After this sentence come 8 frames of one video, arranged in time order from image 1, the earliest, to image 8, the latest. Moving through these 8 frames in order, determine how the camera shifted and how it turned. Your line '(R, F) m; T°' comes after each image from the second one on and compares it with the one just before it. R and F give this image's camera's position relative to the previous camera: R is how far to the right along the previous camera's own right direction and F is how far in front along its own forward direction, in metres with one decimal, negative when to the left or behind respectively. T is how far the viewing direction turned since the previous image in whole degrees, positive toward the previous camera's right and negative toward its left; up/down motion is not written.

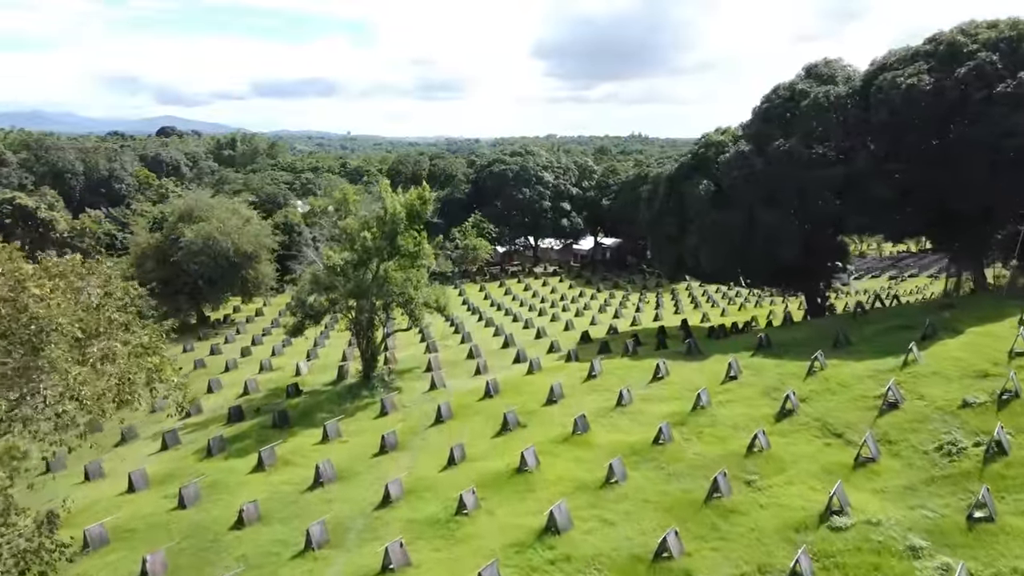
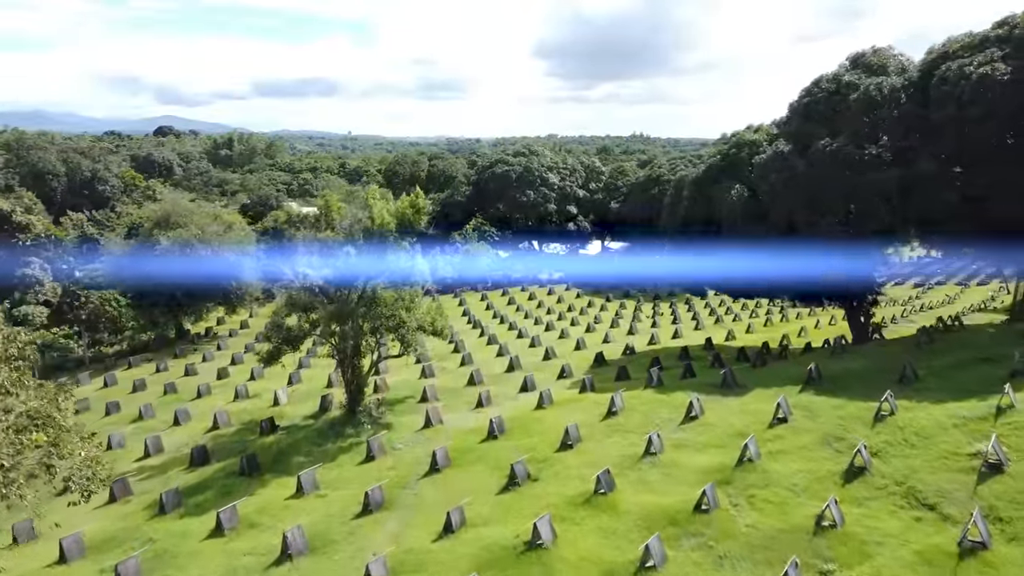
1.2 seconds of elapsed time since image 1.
(-0.2, +3.5) m; 0°
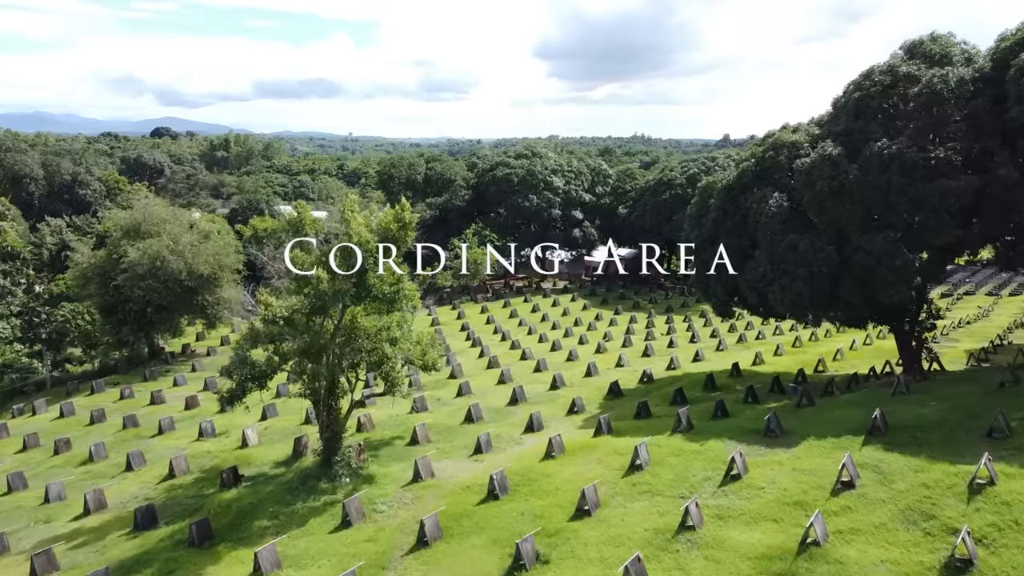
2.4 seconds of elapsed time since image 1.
(-0.1, +3.5) m; 0°
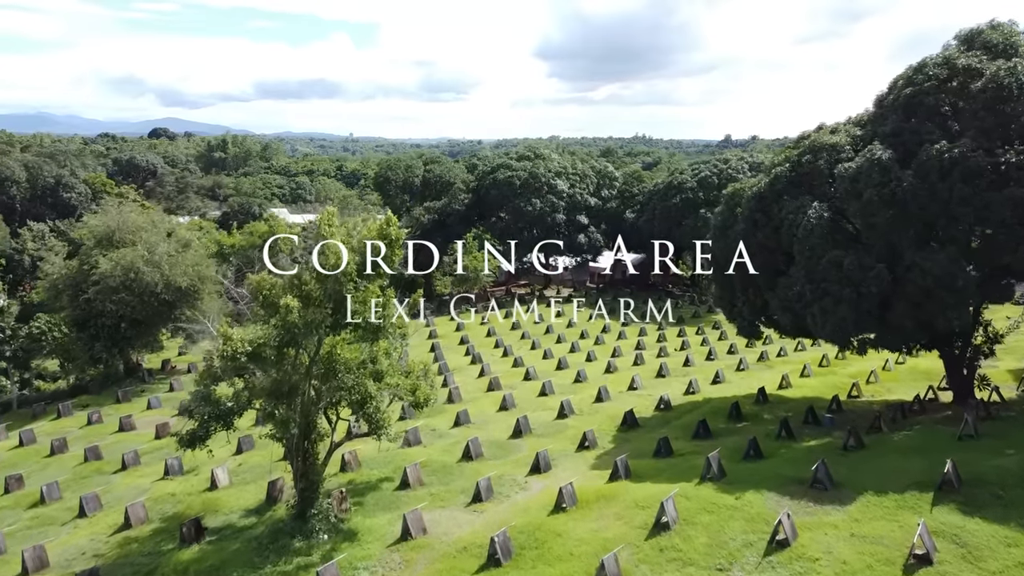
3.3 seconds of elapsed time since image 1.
(-0.1, +2.7) m; 0°
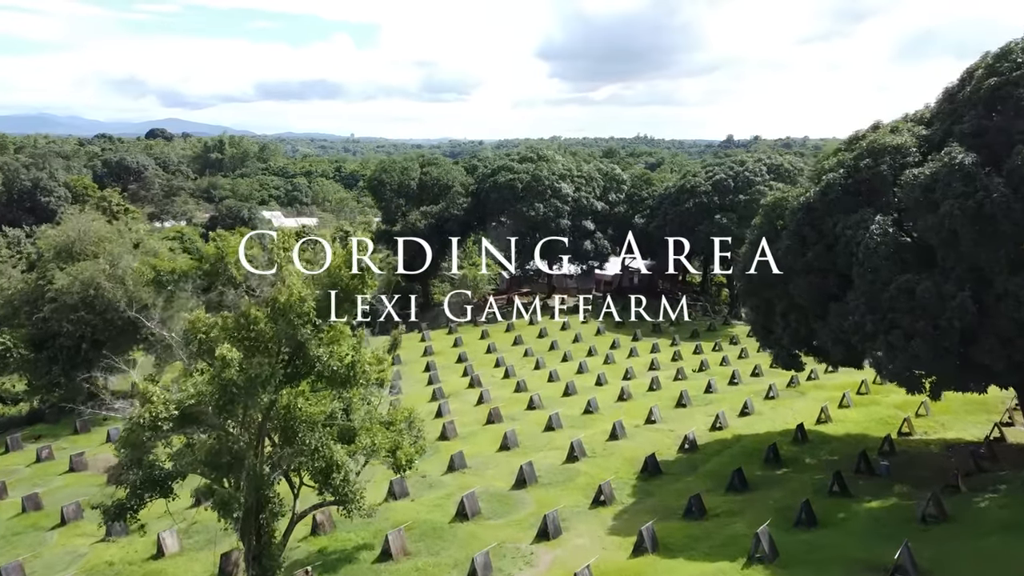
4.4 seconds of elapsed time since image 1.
(0.0, +3.3) m; 0°
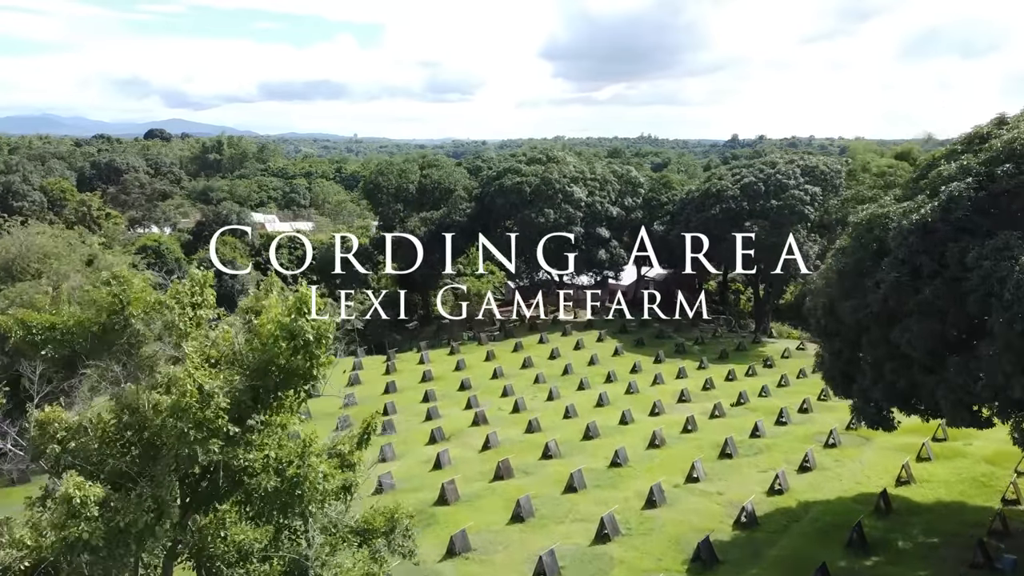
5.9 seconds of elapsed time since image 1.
(-0.2, +4.4) m; 0°
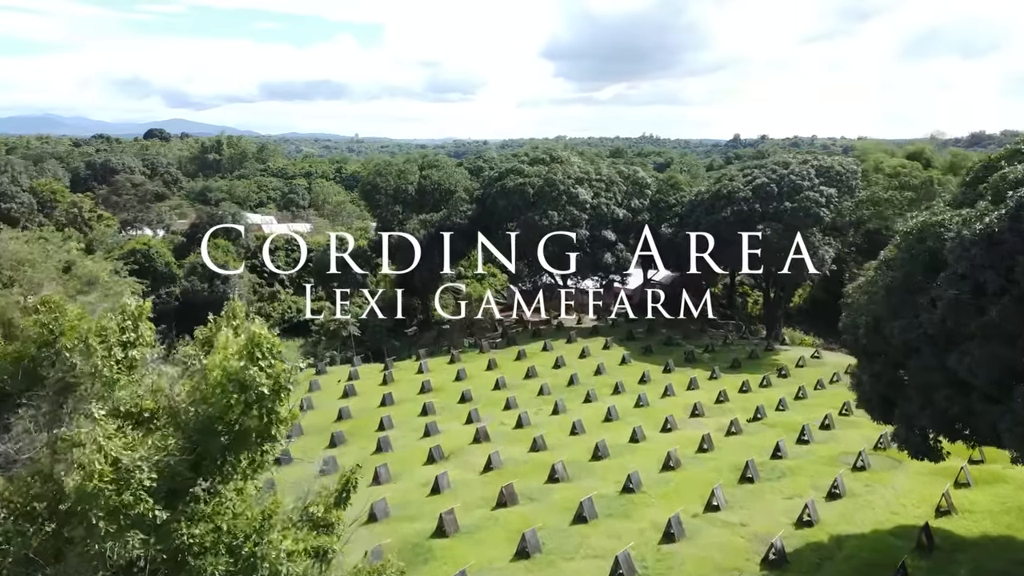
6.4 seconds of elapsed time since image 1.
(-0.1, +1.7) m; 0°
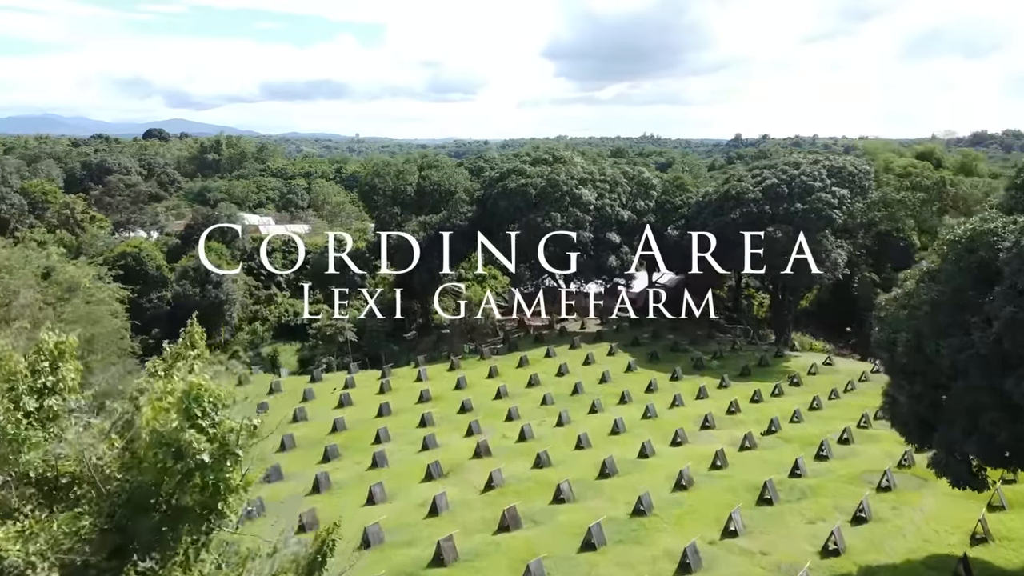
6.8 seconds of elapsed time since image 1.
(0.0, +1.3) m; 0°
